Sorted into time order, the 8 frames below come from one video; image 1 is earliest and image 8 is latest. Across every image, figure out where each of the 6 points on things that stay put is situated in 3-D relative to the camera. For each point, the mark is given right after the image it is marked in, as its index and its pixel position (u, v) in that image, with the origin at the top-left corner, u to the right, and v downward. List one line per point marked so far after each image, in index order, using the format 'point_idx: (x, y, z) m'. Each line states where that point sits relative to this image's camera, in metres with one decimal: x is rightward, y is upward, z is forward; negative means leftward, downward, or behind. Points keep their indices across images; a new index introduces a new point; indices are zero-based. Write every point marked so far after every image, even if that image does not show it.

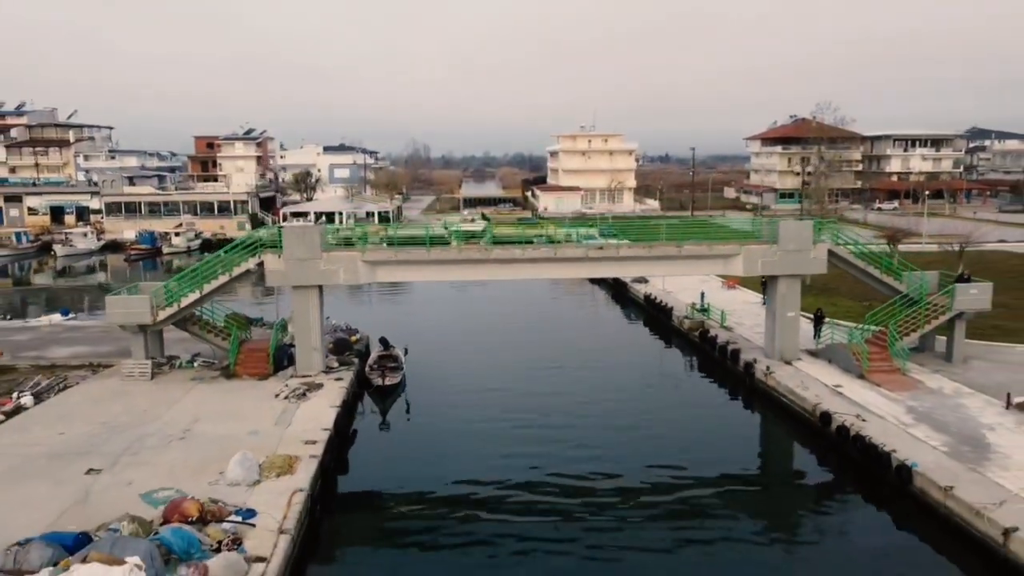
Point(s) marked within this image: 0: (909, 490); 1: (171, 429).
0: (+2.9, -1.5, +6.5) m
1: (-2.9, -1.2, +7.4) m
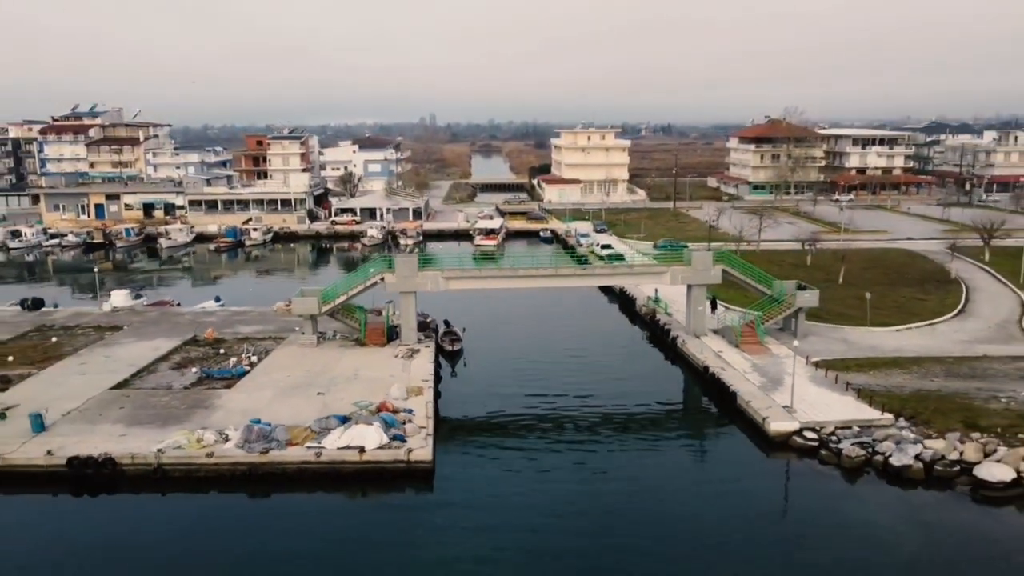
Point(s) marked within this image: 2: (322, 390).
0: (+3.2, -1.7, +12.6) m
1: (-2.6, -1.3, +13.5) m
2: (-2.8, -1.5, +12.7) m
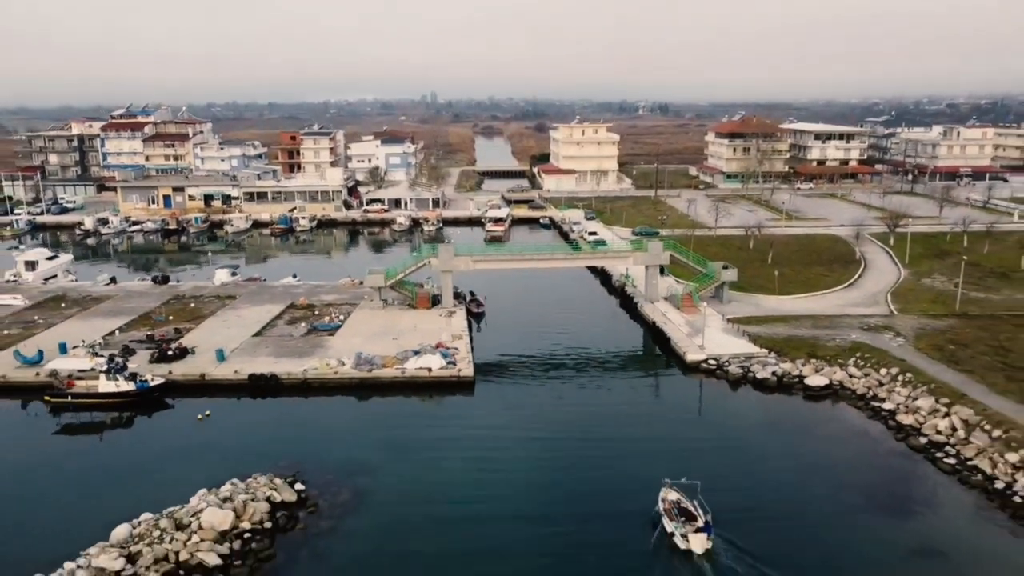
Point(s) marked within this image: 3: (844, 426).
0: (+3.5, -1.3, +18.8) m
1: (-2.4, -0.9, +19.7) m
2: (-2.6, -1.1, +19.0) m
3: (+5.6, -2.3, +14.5) m
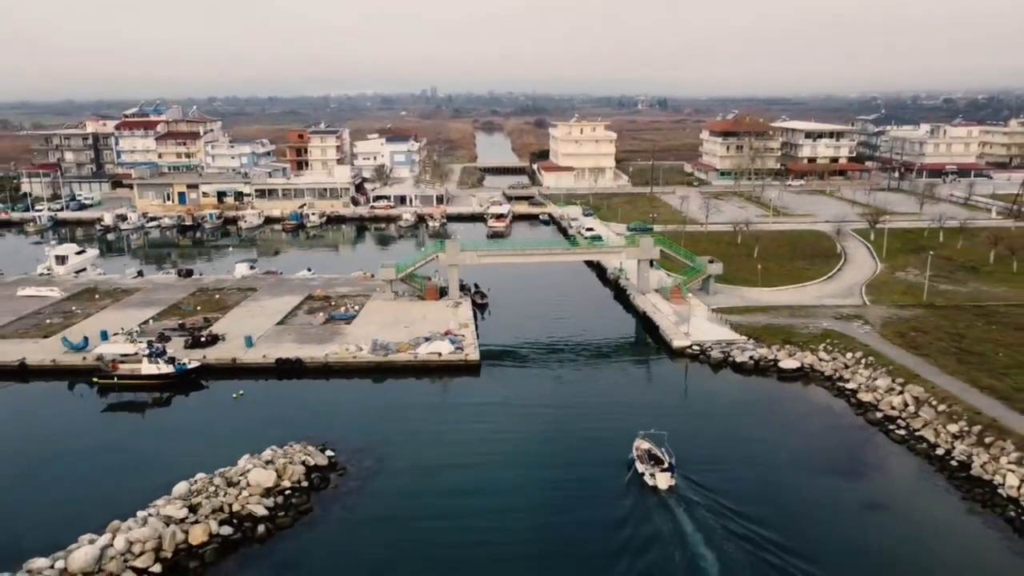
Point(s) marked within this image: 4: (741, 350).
0: (+3.5, -1.1, +20.6) m
1: (-2.3, -0.7, +21.5) m
2: (-2.5, -0.9, +20.7) m
3: (+5.7, -2.1, +16.2) m
4: (+4.9, -1.3, +18.5) m
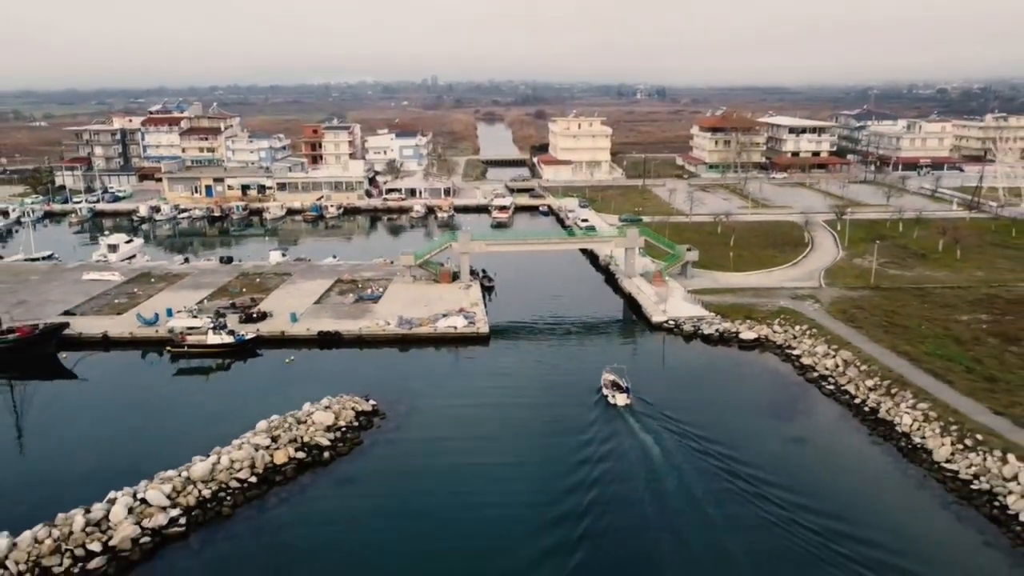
0: (+3.6, -0.7, +24.0) m
1: (-2.2, -0.3, +24.9) m
2: (-2.4, -0.4, +24.2) m
3: (+5.8, -1.8, +19.7) m
4: (+5.0, -0.9, +22.0) m
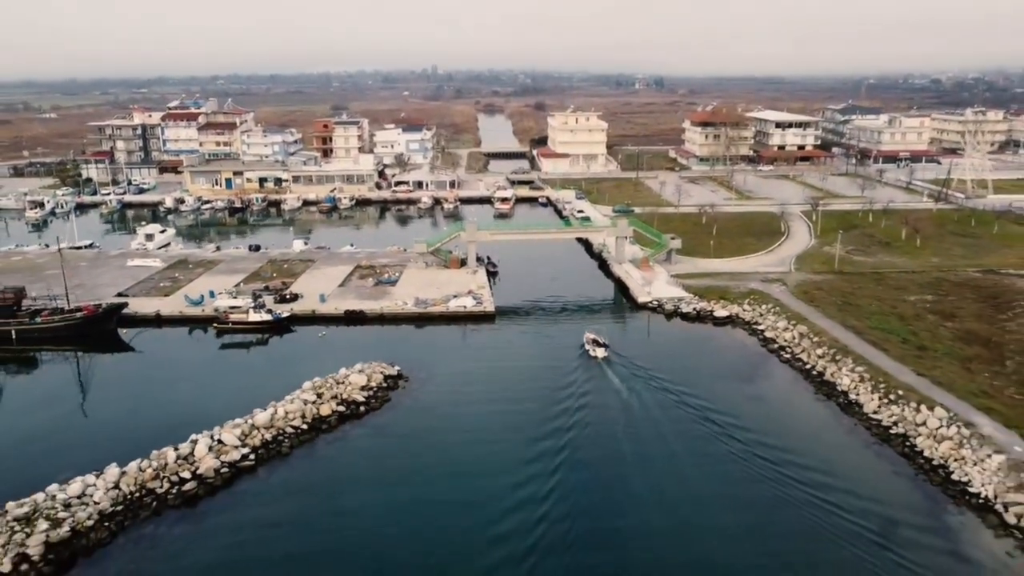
0: (+3.7, -0.2, +27.1) m
1: (-2.2, +0.2, +28.0) m
2: (-2.3, 0.0, +27.2) m
3: (+5.8, -1.3, +22.7) m
4: (+5.1, -0.5, +25.1) m
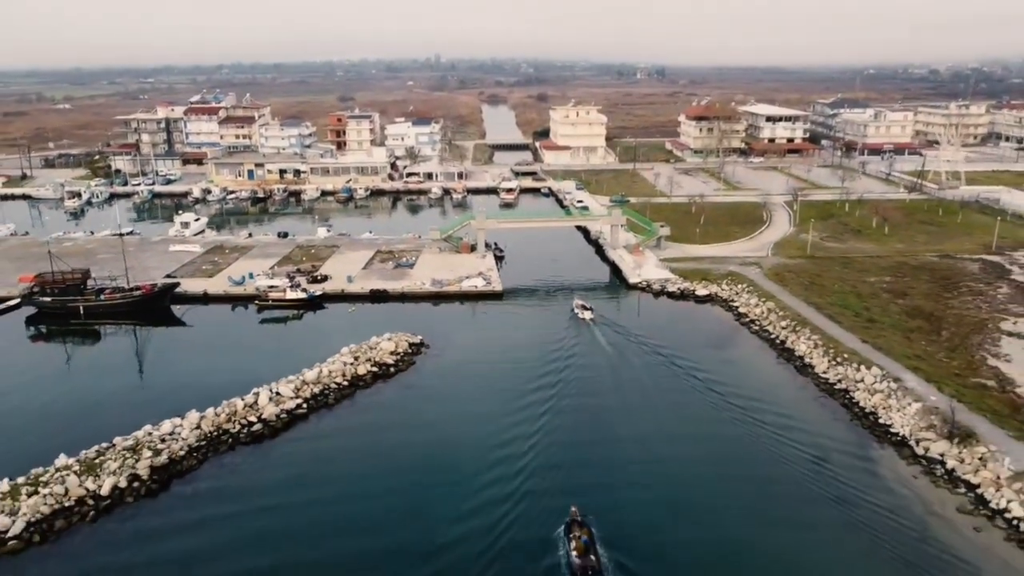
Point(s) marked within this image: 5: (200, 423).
0: (+3.9, +0.4, +30.3) m
1: (-2.0, +0.9, +31.2) m
2: (-2.1, +0.7, +30.5) m
3: (+6.0, -0.8, +26.0) m
4: (+5.3, +0.1, +28.3) m
5: (-6.4, -2.8, +17.7) m
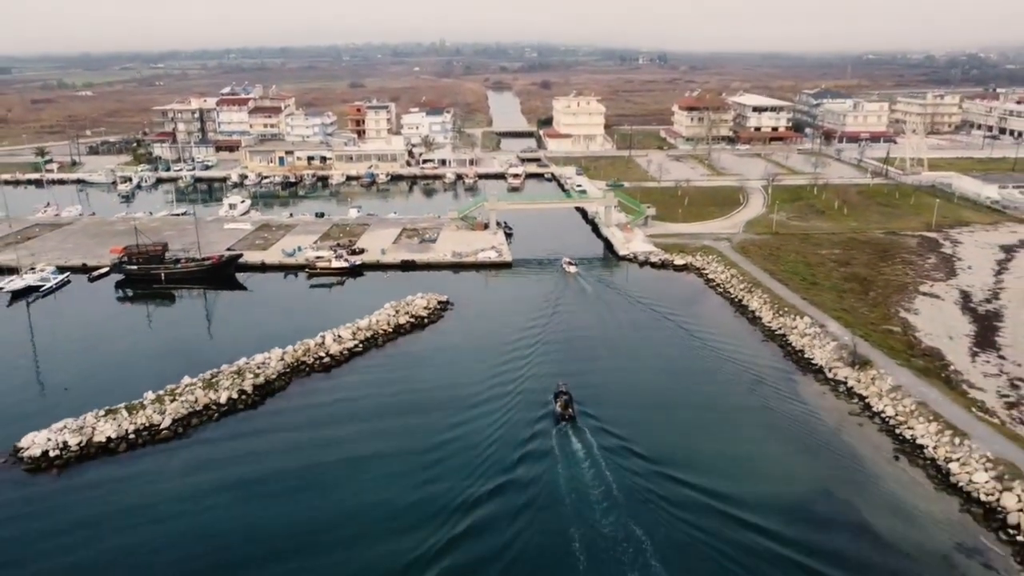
0: (+4.2, +1.6, +35.6) m
1: (-1.6, +2.0, +36.5) m
2: (-1.8, +1.8, +35.8) m
3: (+6.3, +0.3, +31.3) m
4: (+5.6, +1.2, +33.6) m
5: (-6.1, -1.8, +23.1) m
